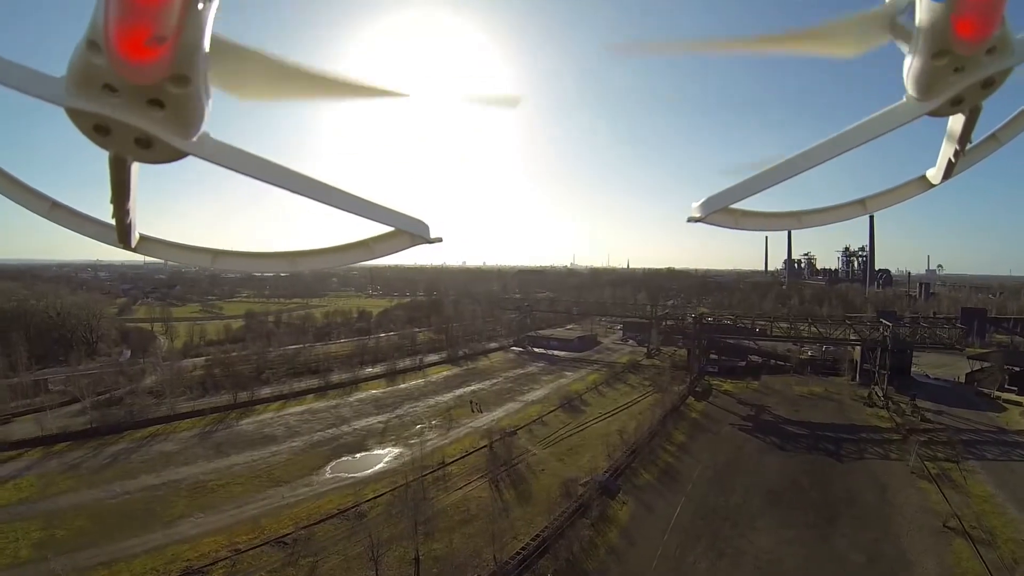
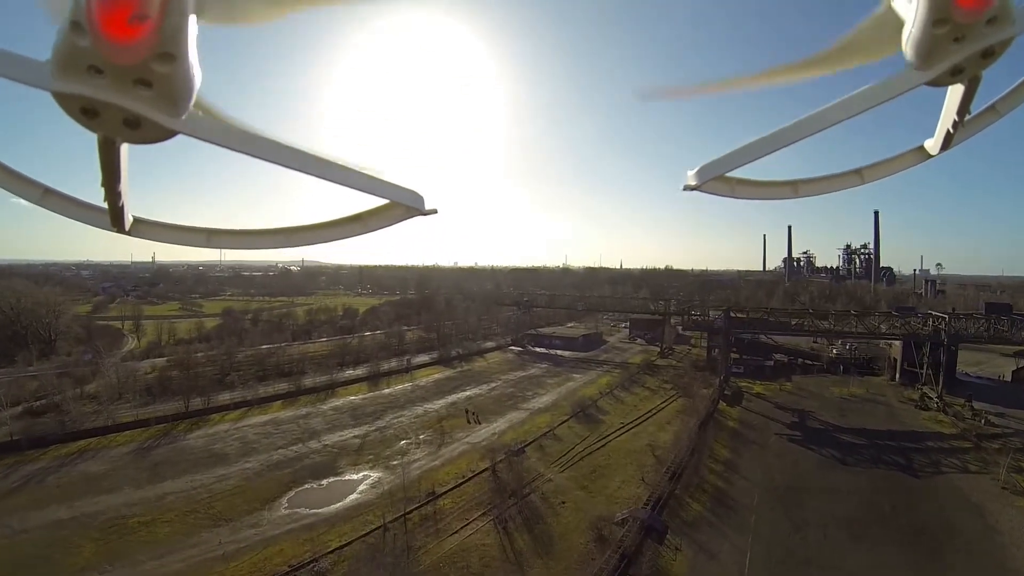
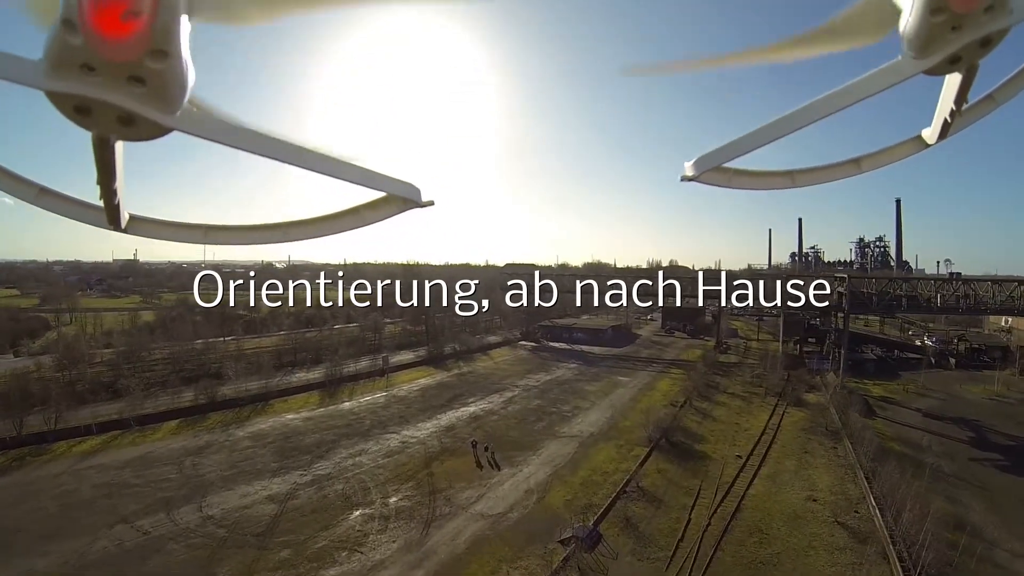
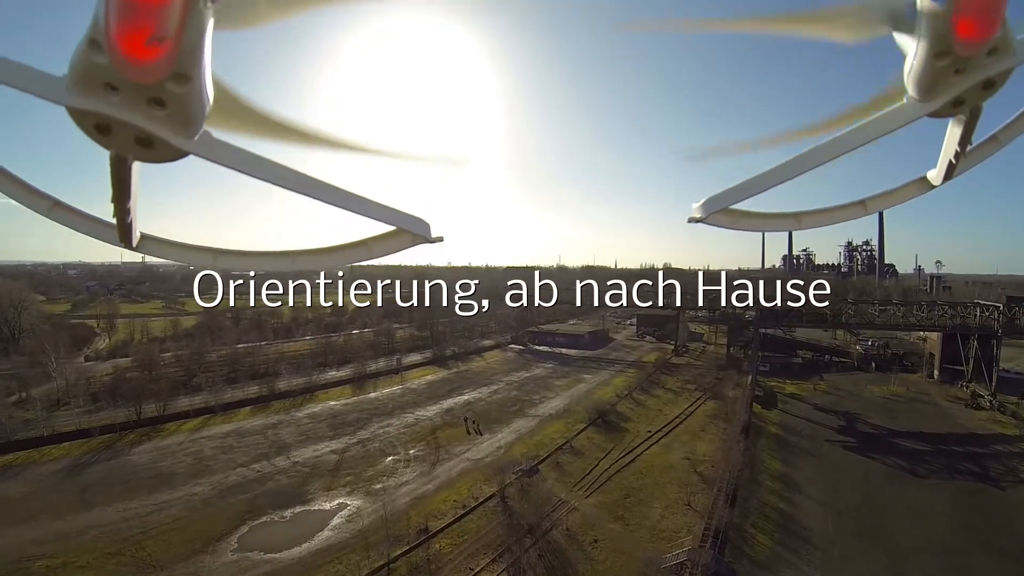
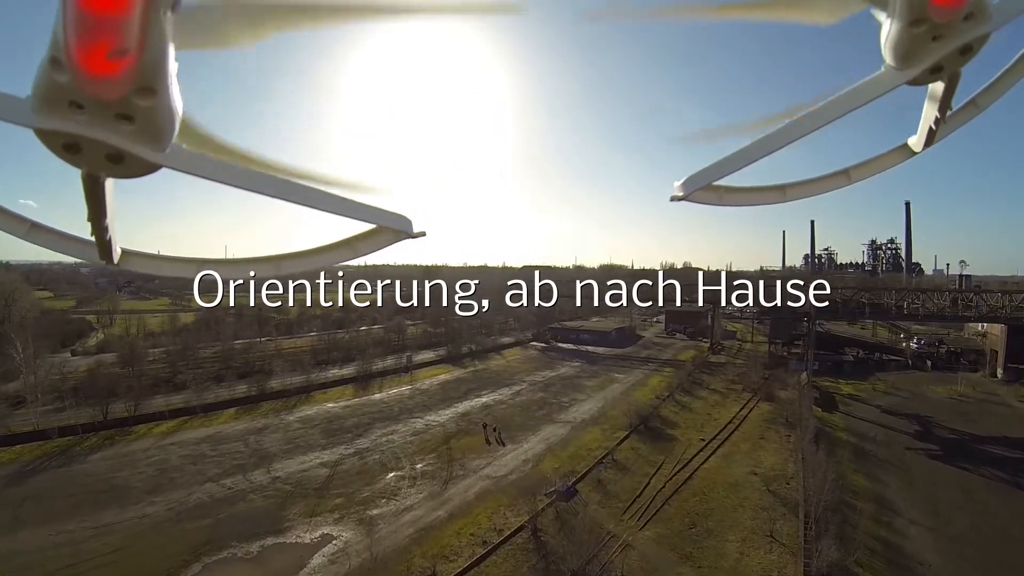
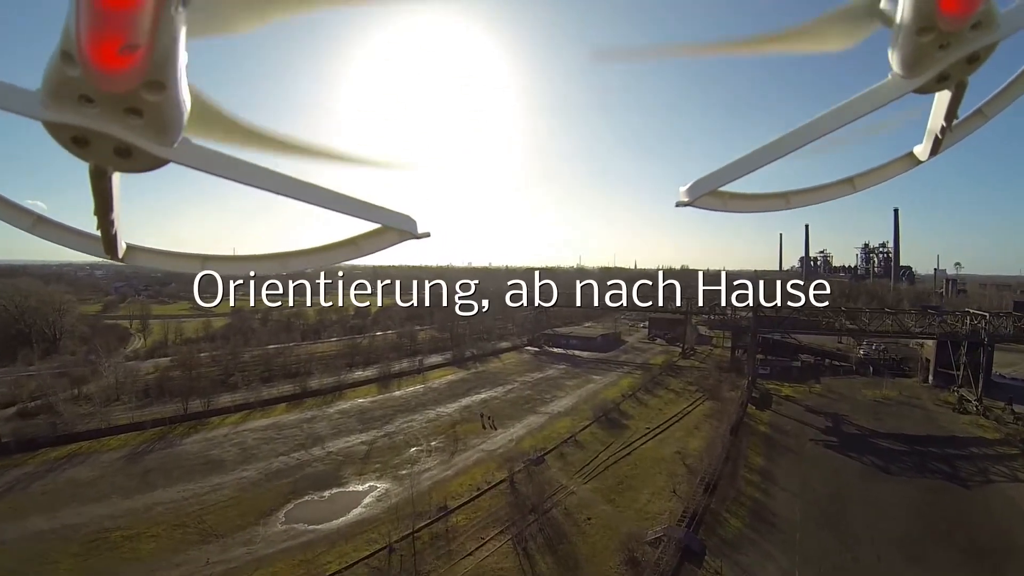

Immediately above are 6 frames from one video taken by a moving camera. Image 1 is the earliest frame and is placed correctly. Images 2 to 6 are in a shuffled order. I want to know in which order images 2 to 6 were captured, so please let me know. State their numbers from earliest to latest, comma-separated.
2, 6, 4, 5, 3
